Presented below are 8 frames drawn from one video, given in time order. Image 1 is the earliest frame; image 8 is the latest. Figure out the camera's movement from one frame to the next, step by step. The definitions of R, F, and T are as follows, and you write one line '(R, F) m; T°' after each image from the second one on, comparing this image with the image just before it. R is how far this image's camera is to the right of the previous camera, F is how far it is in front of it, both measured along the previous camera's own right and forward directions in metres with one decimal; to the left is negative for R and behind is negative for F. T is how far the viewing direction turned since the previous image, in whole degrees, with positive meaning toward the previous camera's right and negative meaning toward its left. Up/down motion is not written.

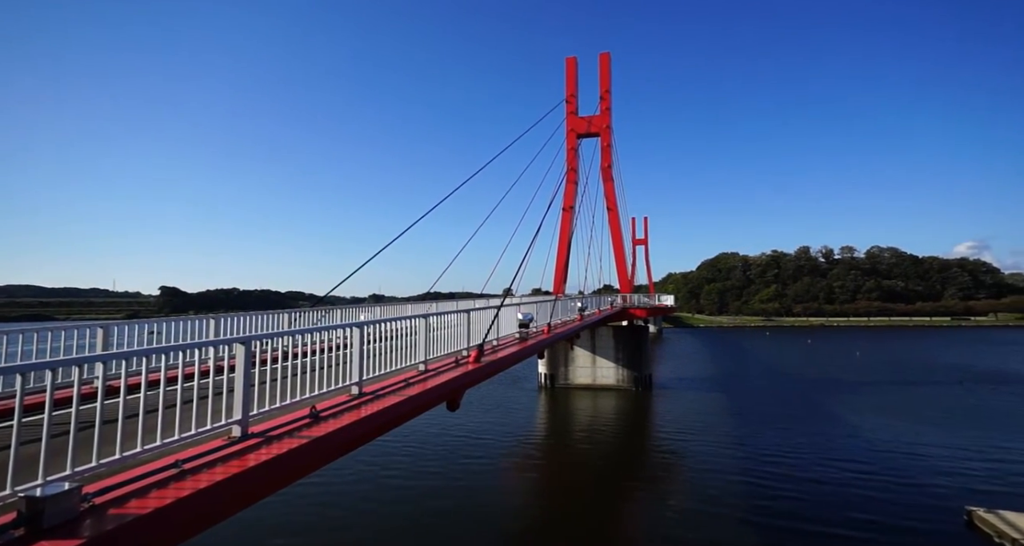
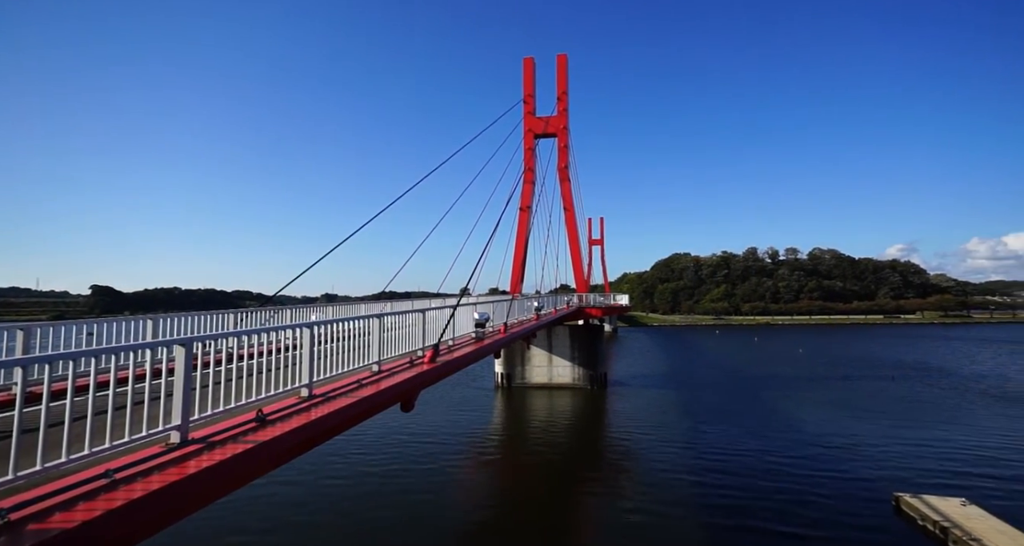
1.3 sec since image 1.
(+0.6, -0.3) m; +5°
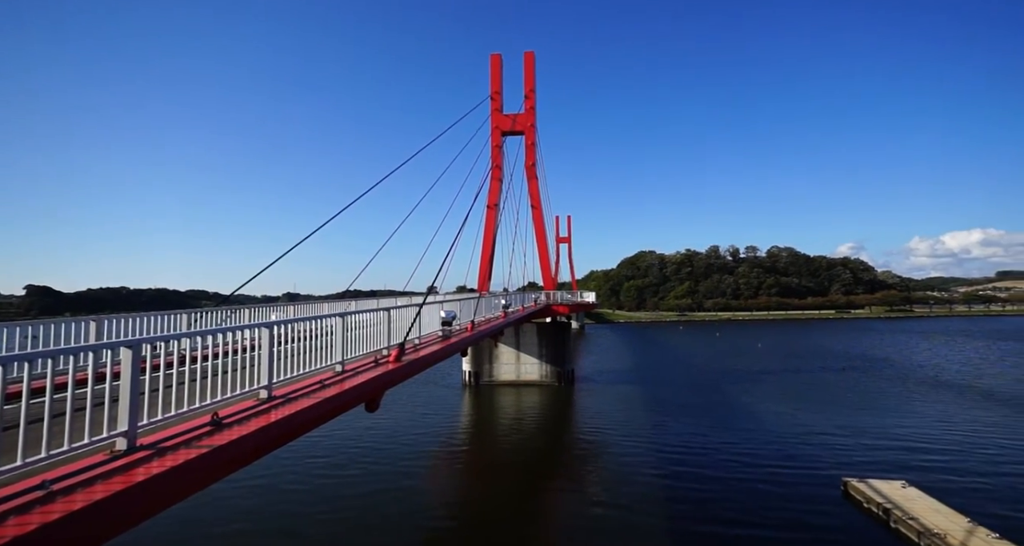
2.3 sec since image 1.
(+0.2, +0.4) m; +4°
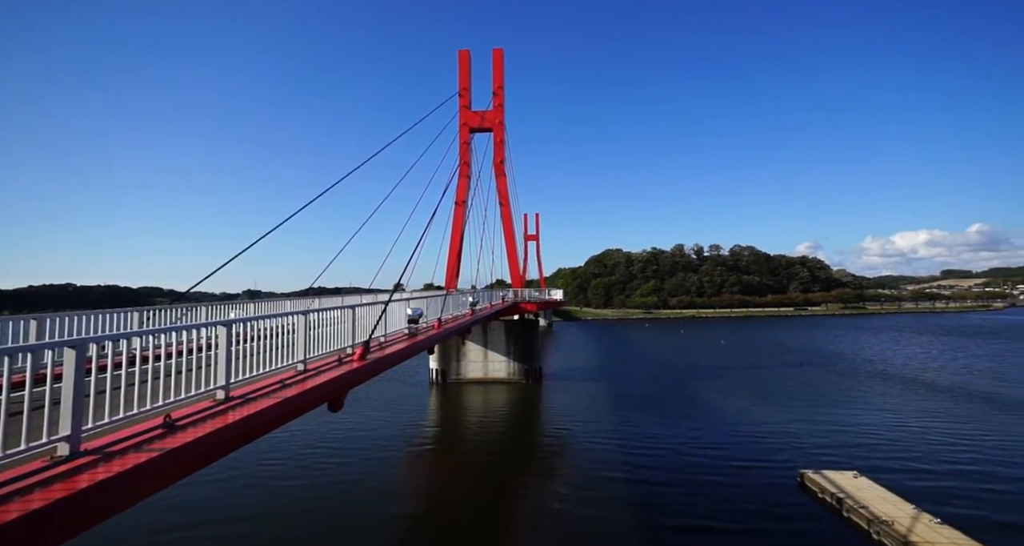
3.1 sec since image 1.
(+0.5, 0.0) m; +4°
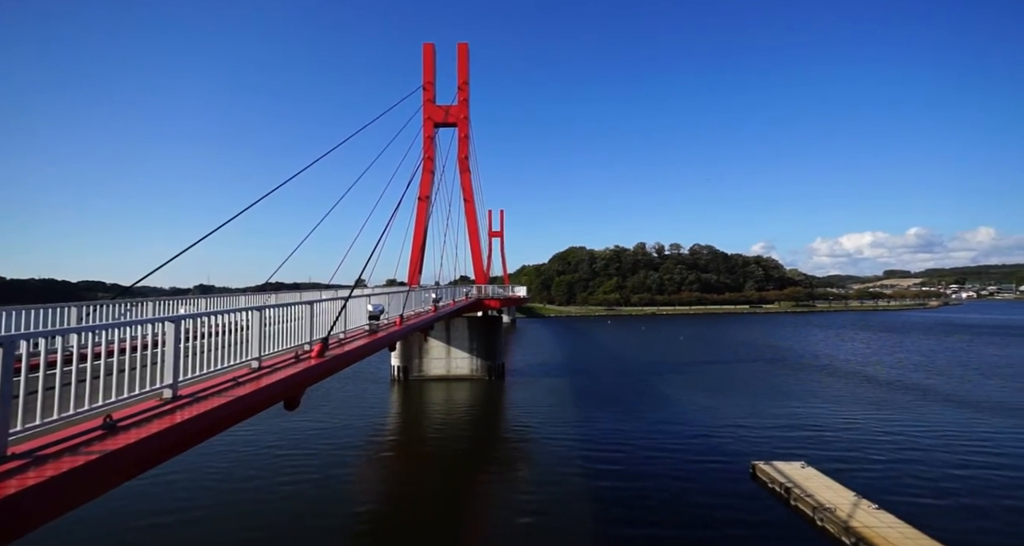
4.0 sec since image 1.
(+0.4, +0.1) m; +4°
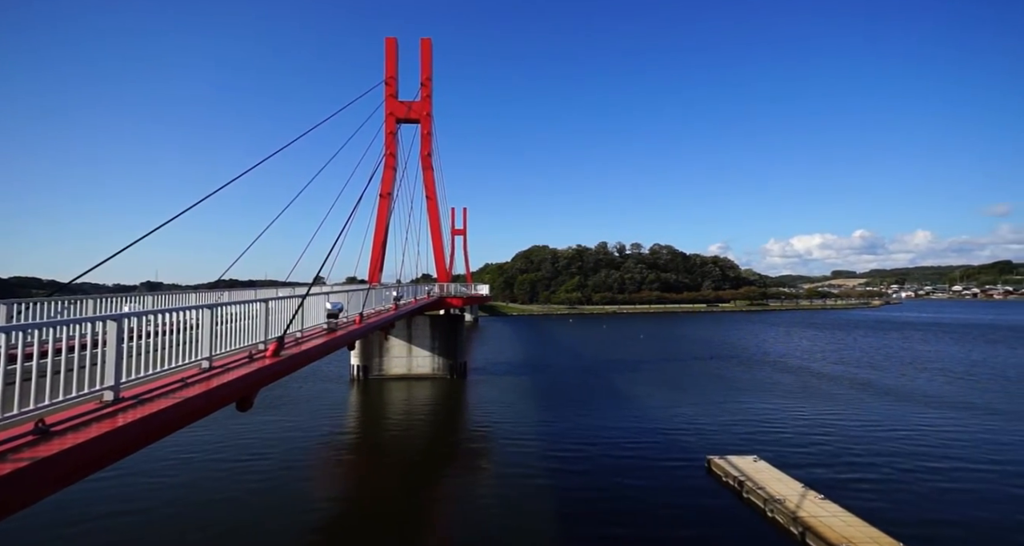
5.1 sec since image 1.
(+0.5, -0.4) m; +4°
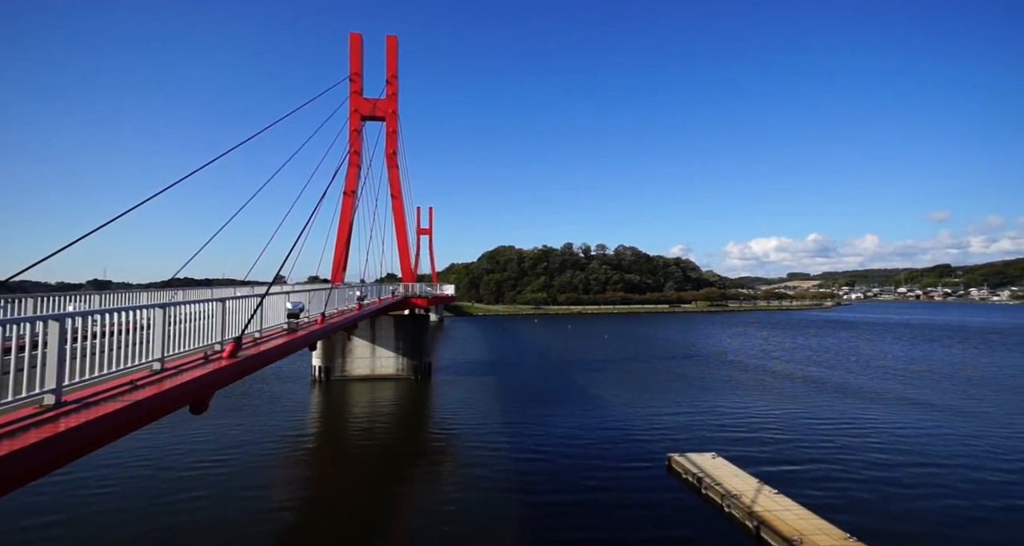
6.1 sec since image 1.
(+0.3, -0.2) m; +4°
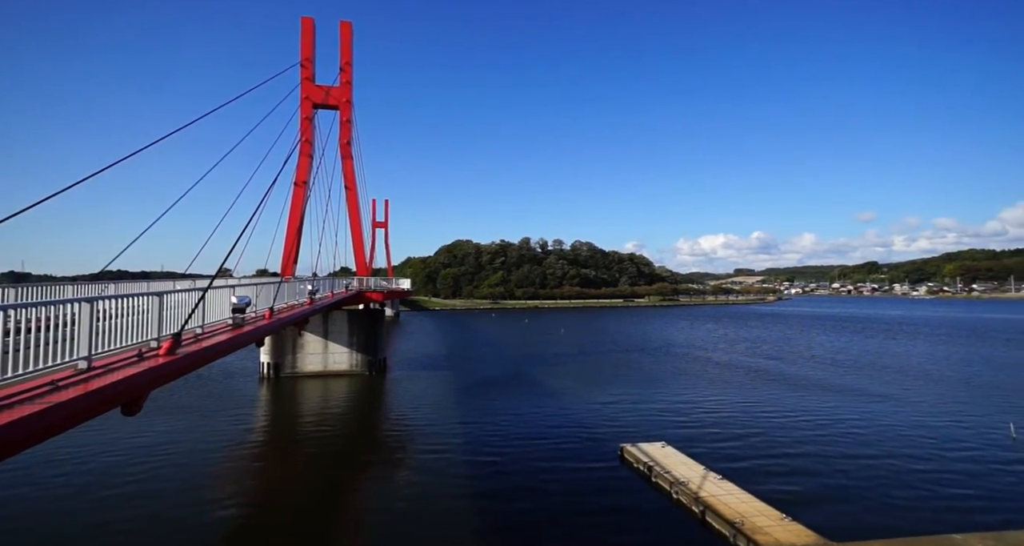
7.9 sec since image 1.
(+0.1, +0.2) m; +5°
